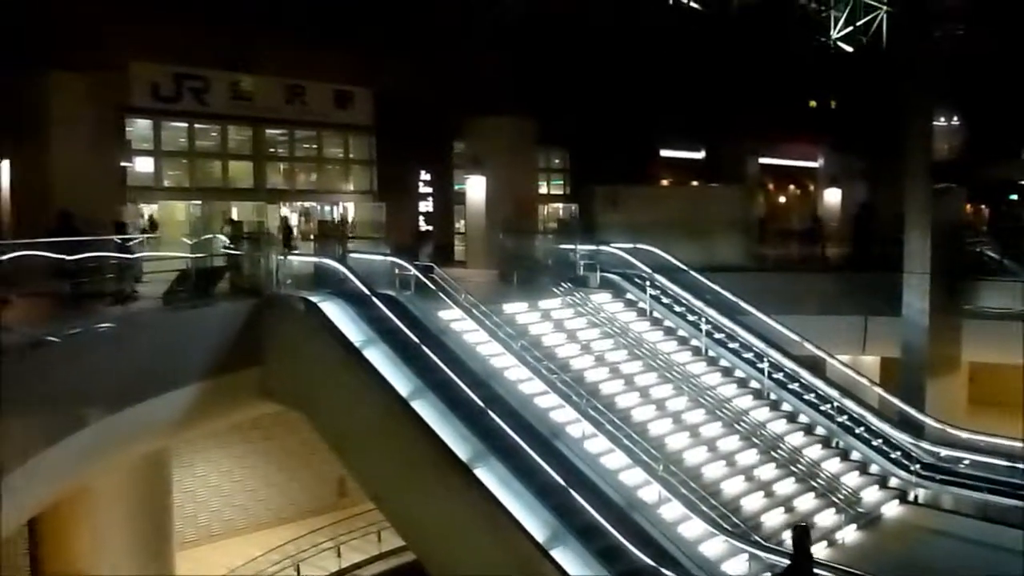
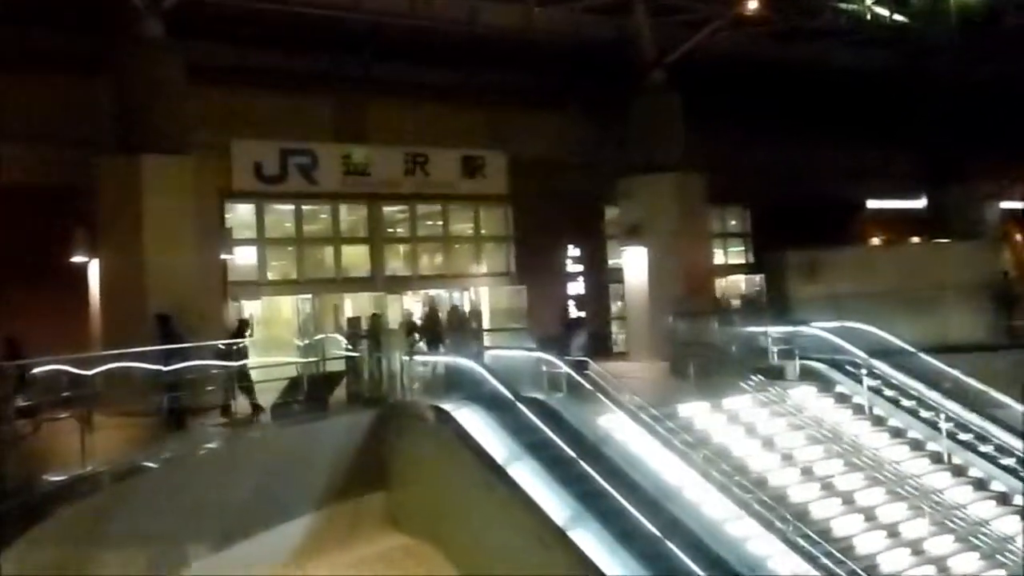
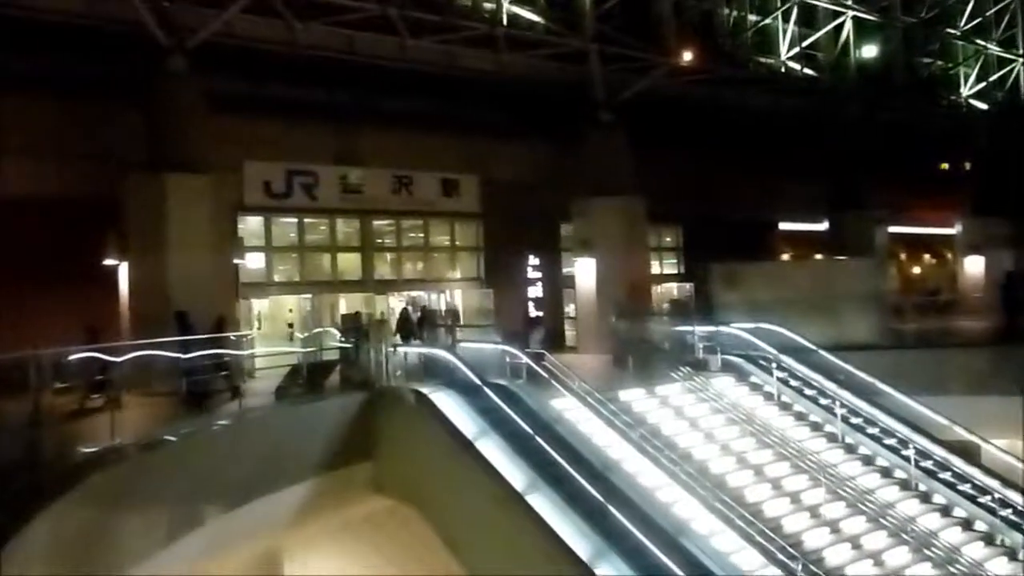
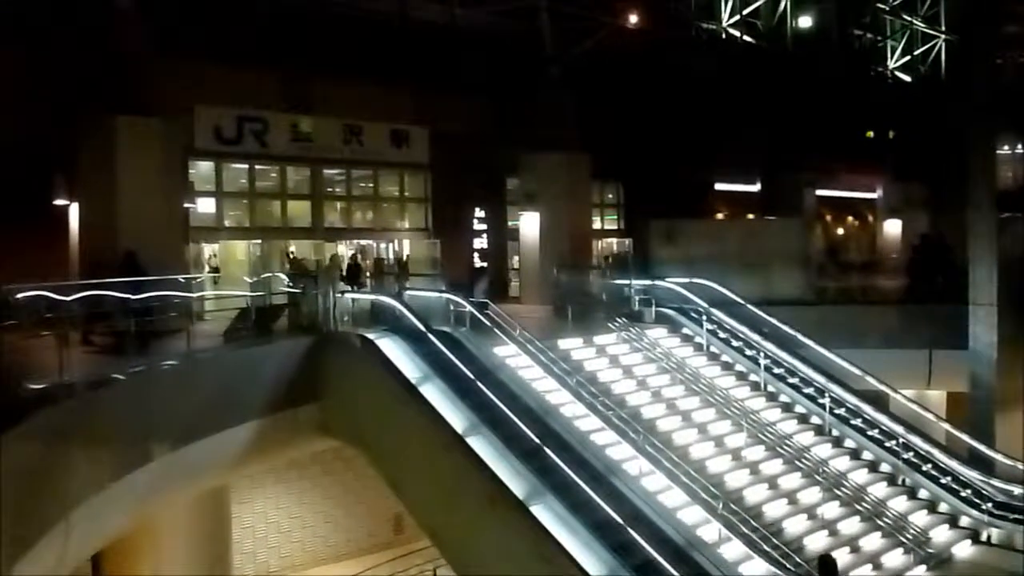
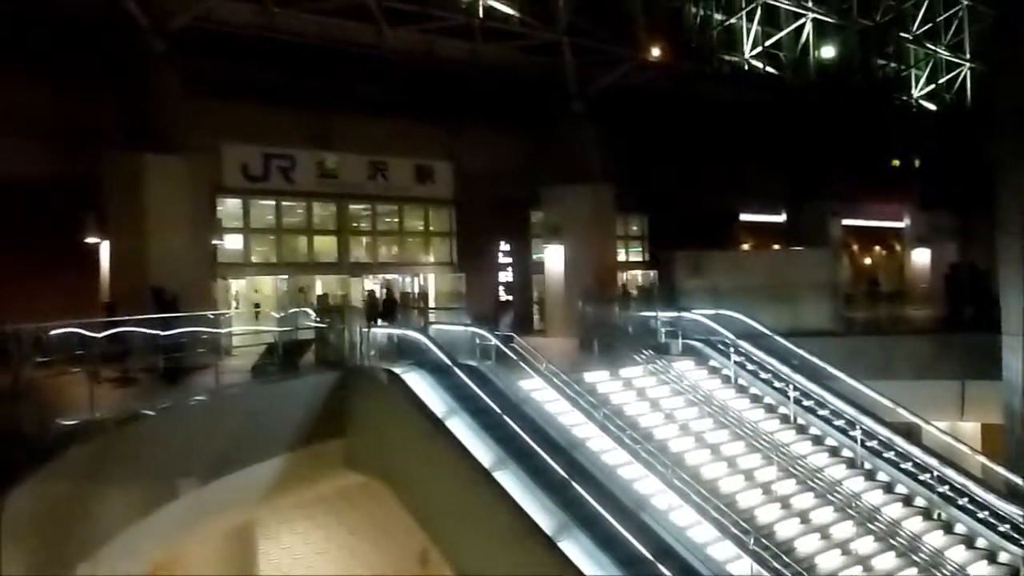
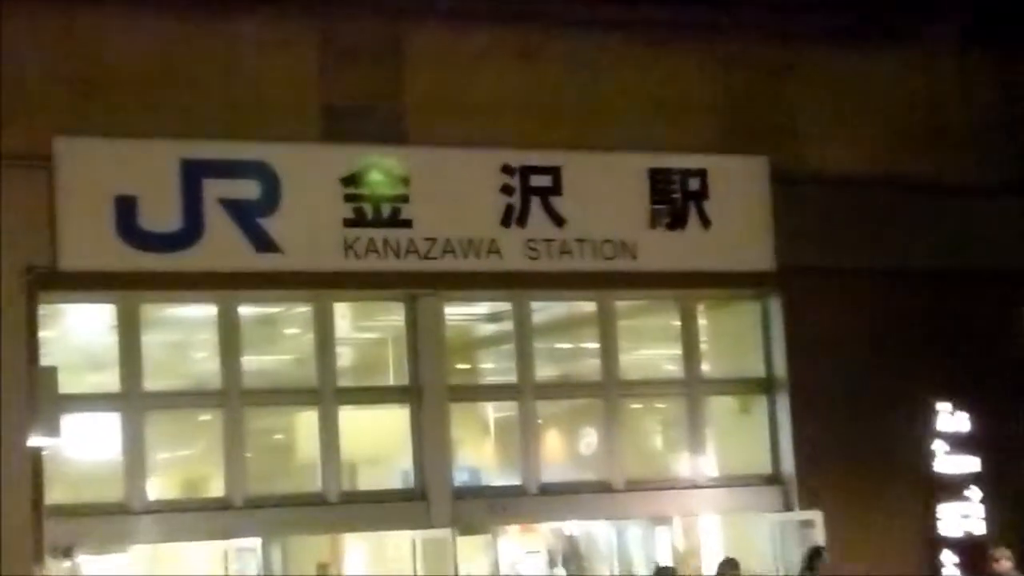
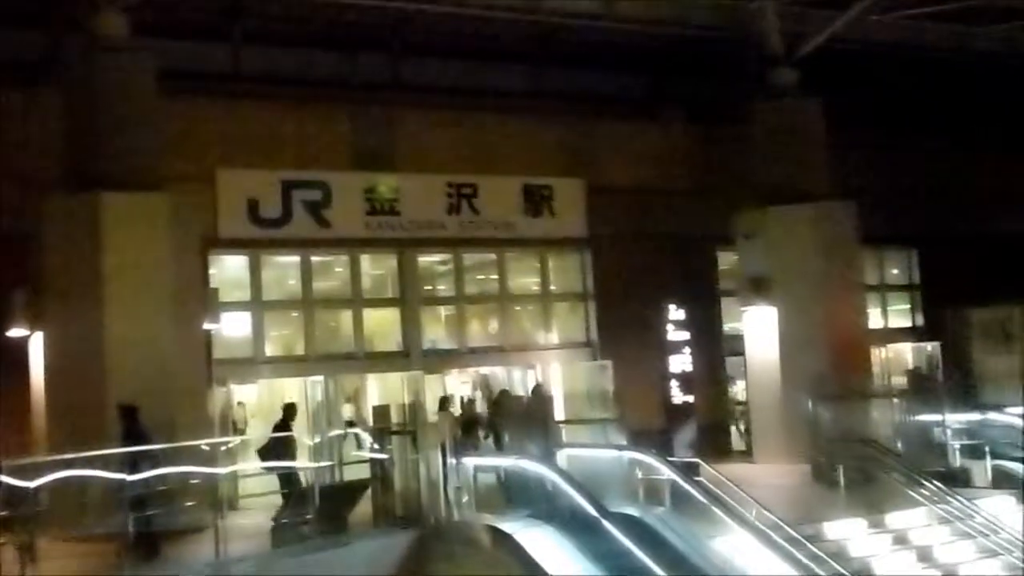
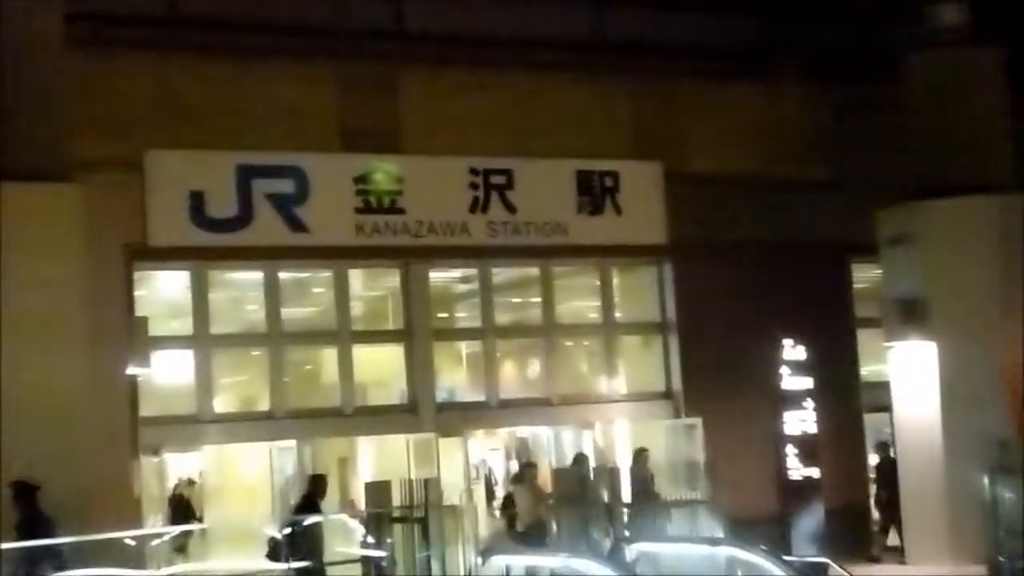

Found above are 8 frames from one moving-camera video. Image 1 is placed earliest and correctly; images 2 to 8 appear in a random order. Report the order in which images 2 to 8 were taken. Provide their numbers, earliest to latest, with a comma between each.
4, 5, 3, 2, 7, 8, 6
